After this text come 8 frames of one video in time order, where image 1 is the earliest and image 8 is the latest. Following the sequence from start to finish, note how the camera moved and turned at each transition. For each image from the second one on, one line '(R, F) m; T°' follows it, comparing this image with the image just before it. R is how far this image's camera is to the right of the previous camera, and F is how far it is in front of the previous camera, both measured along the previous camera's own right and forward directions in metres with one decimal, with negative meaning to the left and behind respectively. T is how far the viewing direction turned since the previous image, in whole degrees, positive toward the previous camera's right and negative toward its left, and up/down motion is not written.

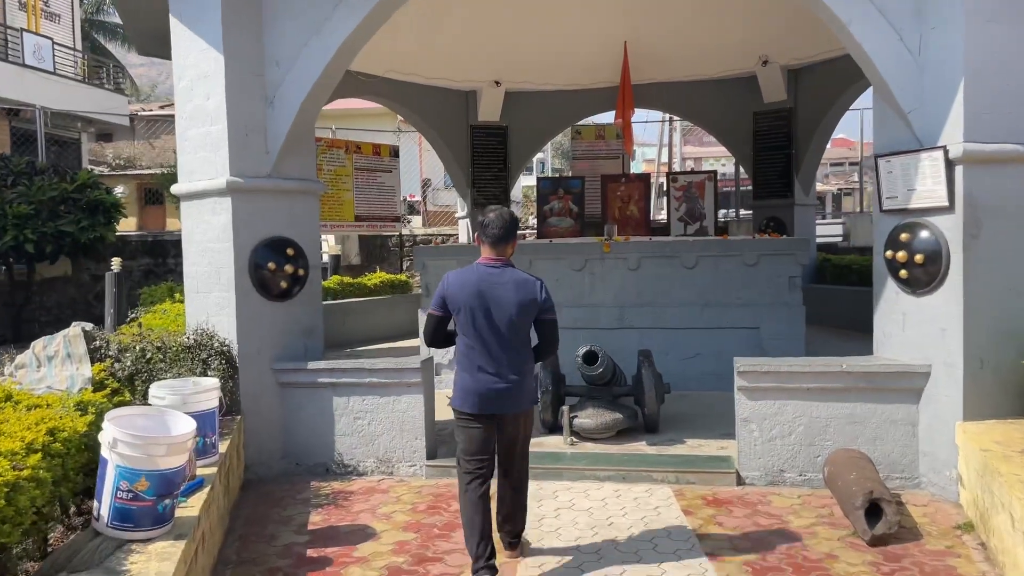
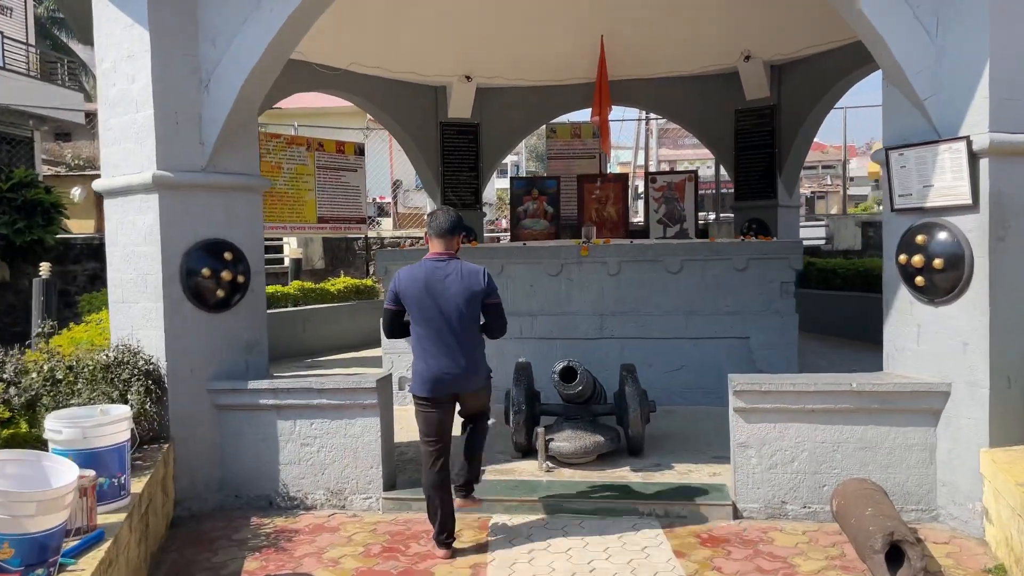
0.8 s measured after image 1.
(0.0, +0.5) m; +2°
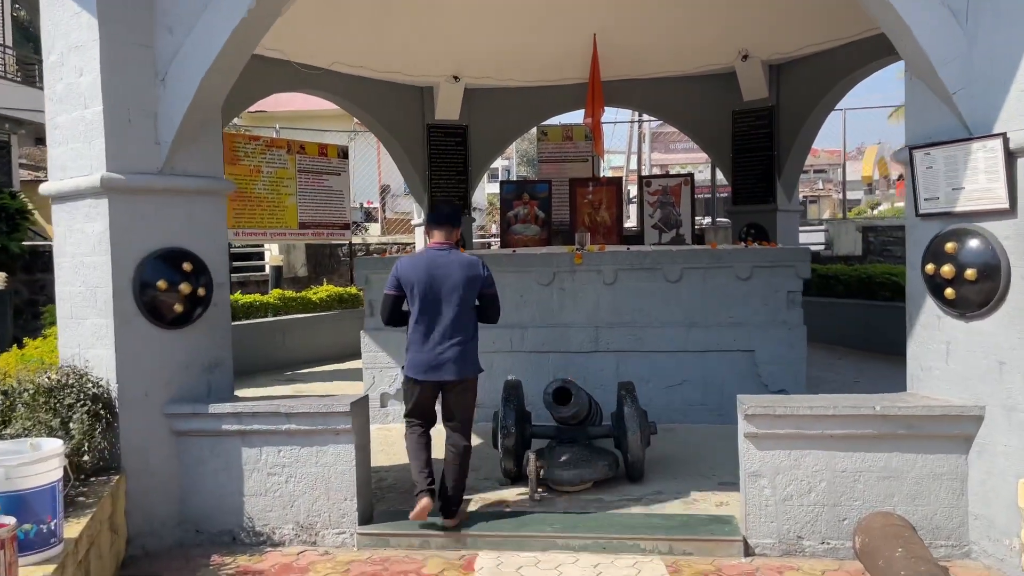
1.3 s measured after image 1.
(0.0, +0.3) m; +1°
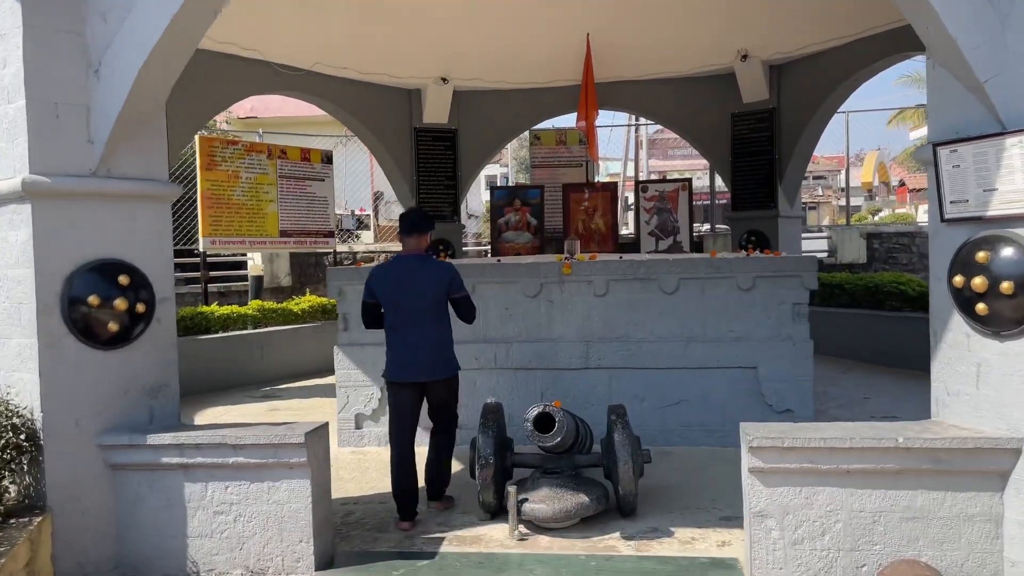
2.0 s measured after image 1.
(+0.1, +0.4) m; 0°
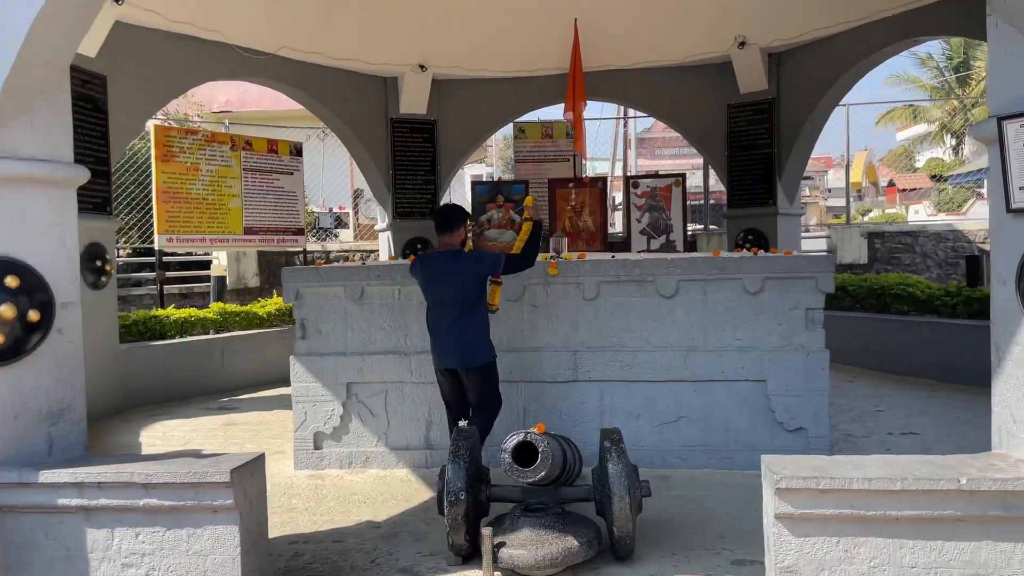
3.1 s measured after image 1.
(0.0, +0.6) m; +1°
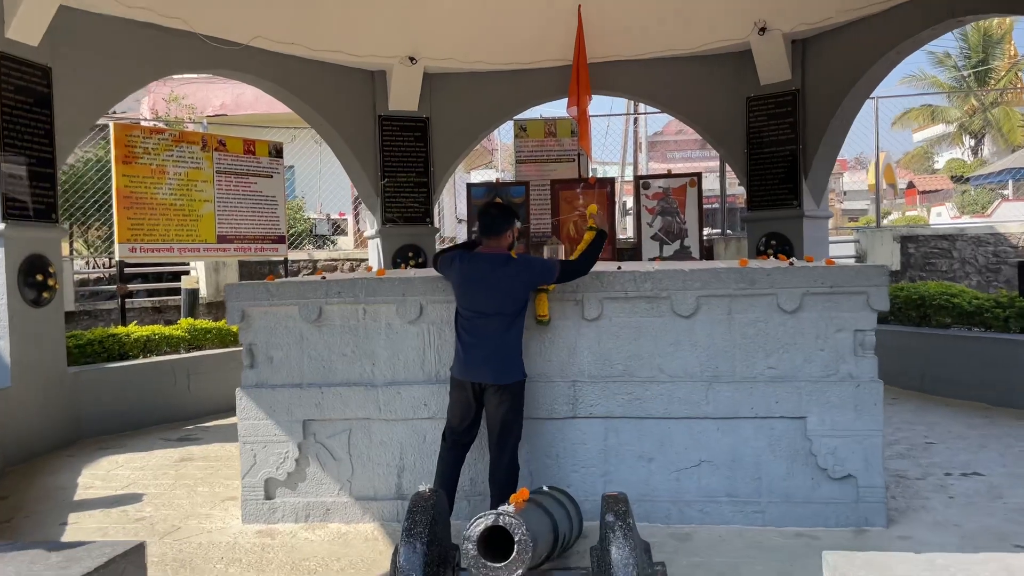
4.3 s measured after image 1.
(+0.1, +0.7) m; -1°
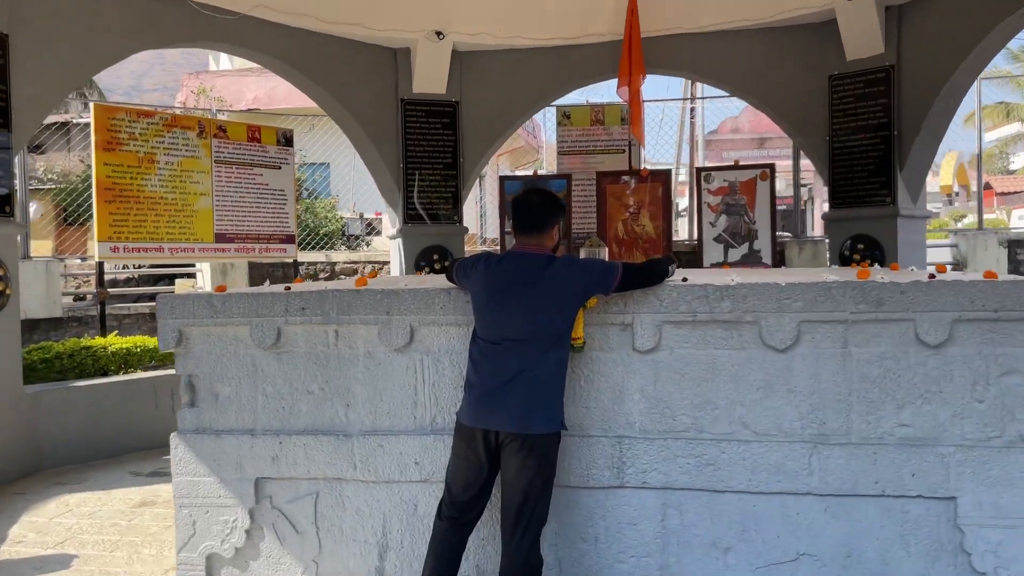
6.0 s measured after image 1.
(+0.1, +1.0) m; -3°
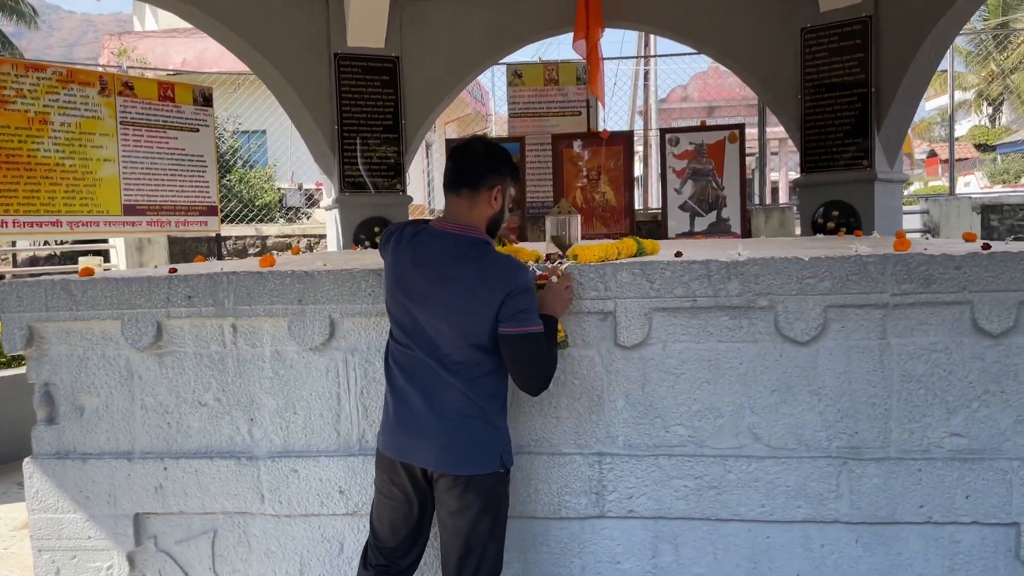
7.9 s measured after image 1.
(0.0, +0.6) m; +3°
